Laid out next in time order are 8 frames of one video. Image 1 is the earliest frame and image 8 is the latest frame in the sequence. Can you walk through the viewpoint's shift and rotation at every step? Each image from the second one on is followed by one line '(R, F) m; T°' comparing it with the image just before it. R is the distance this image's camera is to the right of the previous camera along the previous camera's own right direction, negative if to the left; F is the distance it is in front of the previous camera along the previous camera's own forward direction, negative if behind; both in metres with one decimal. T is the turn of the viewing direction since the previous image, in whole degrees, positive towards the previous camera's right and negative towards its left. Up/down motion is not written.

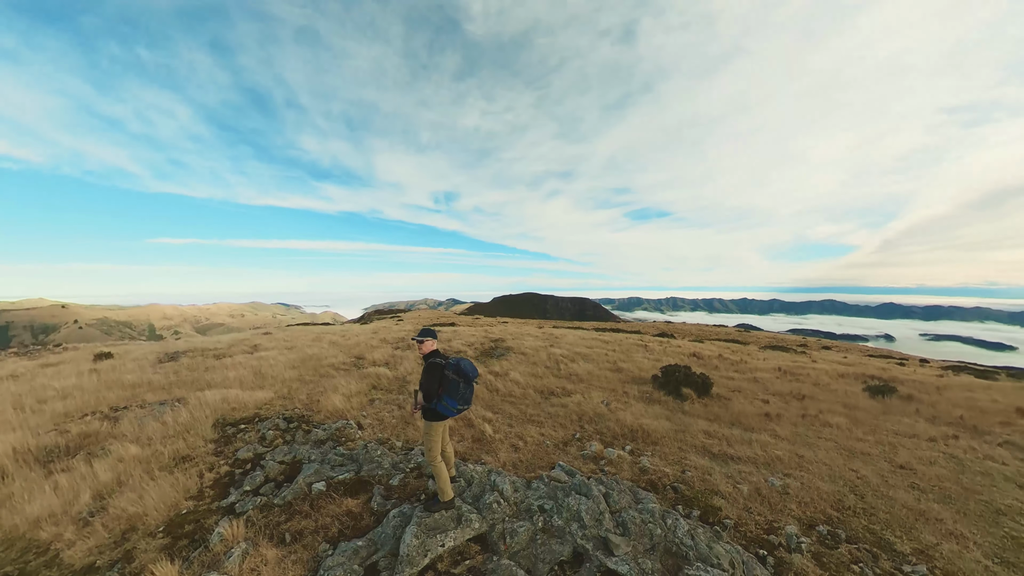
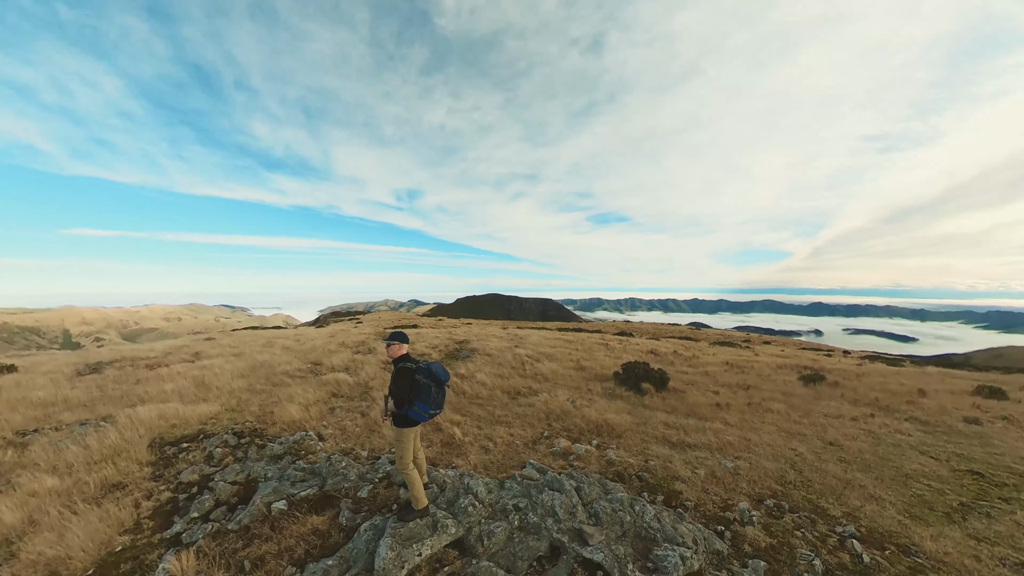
(-0.2, -0.1) m; +6°
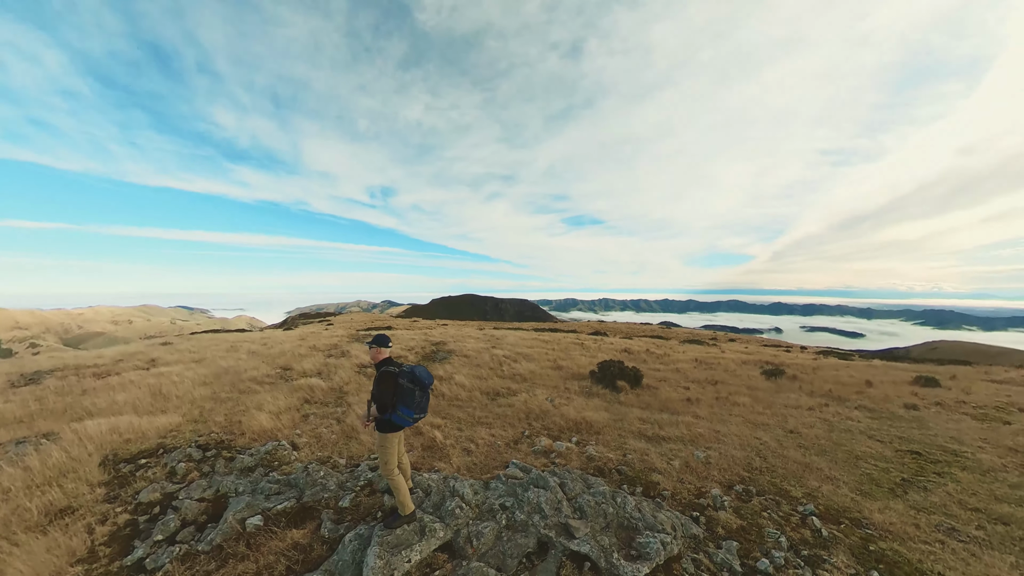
(-0.2, -0.1) m; +4°
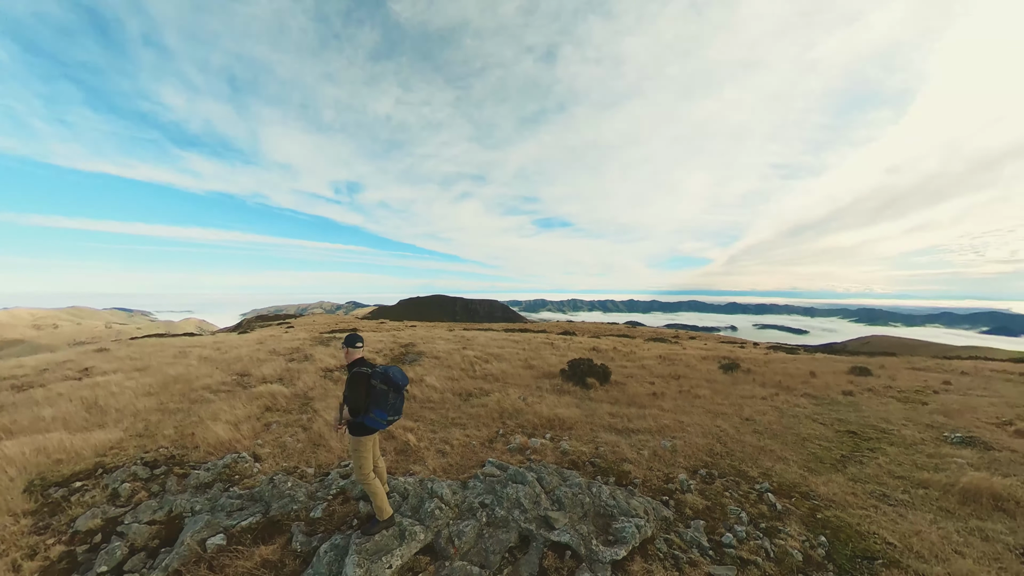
(-0.2, -0.1) m; +5°
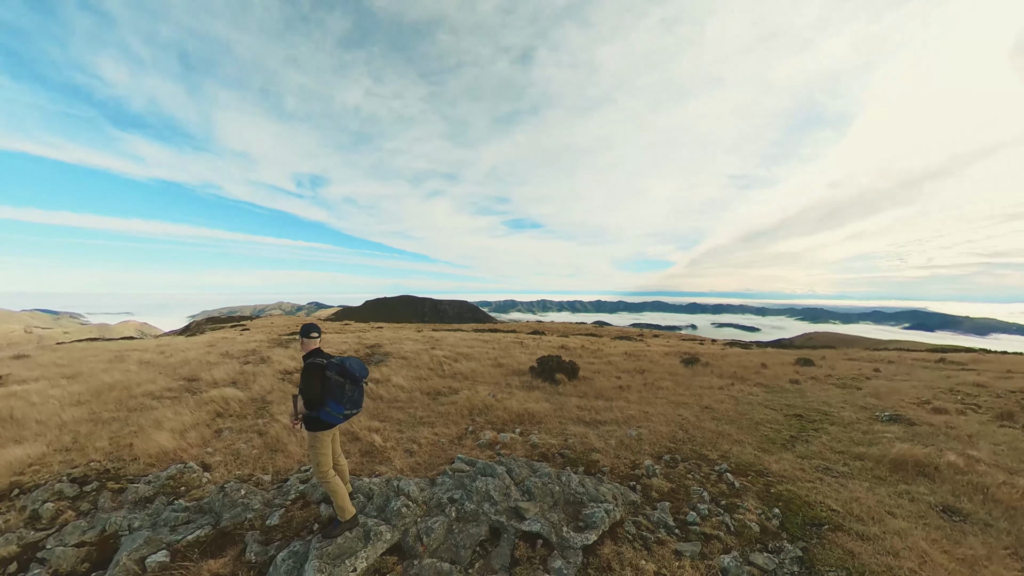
(0.0, 0.0) m; +5°
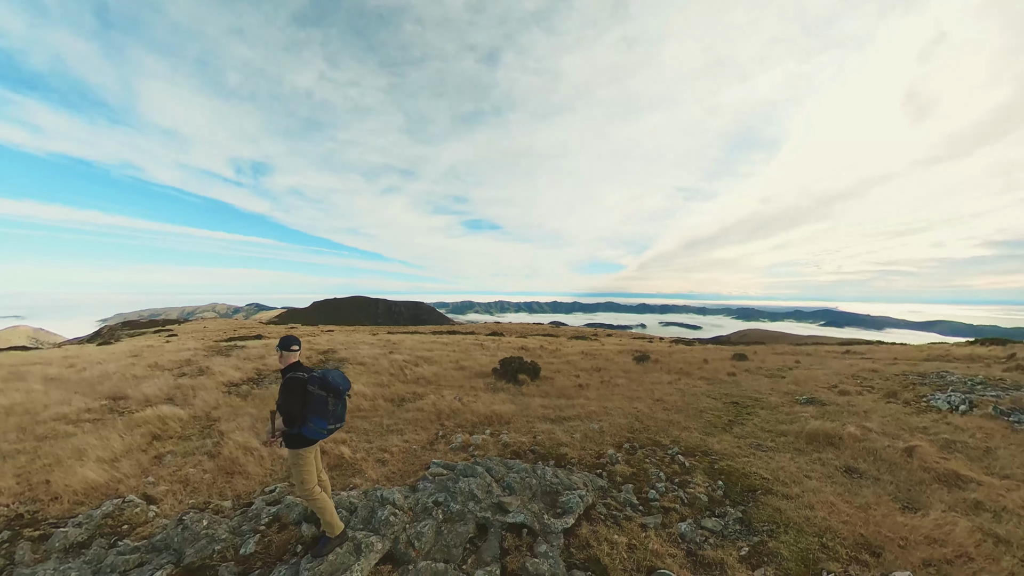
(-0.3, -0.3) m; +7°
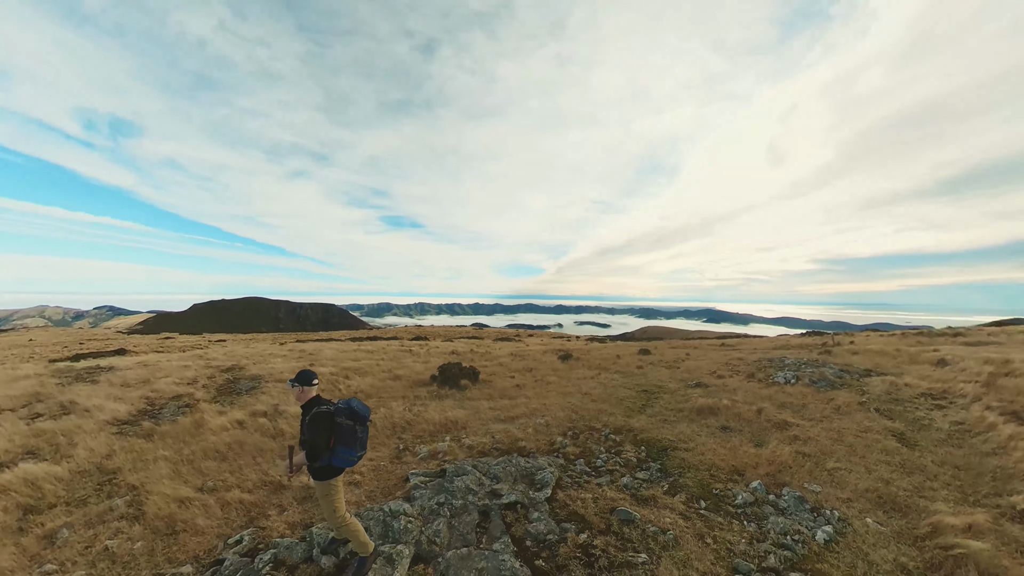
(-0.9, -0.8) m; +13°
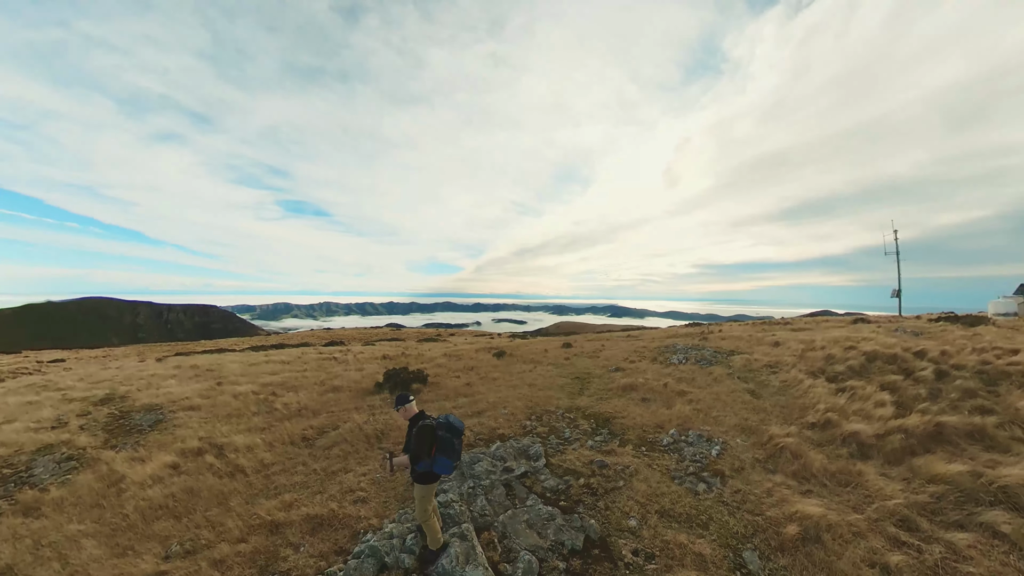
(-1.4, -1.1) m; +14°
